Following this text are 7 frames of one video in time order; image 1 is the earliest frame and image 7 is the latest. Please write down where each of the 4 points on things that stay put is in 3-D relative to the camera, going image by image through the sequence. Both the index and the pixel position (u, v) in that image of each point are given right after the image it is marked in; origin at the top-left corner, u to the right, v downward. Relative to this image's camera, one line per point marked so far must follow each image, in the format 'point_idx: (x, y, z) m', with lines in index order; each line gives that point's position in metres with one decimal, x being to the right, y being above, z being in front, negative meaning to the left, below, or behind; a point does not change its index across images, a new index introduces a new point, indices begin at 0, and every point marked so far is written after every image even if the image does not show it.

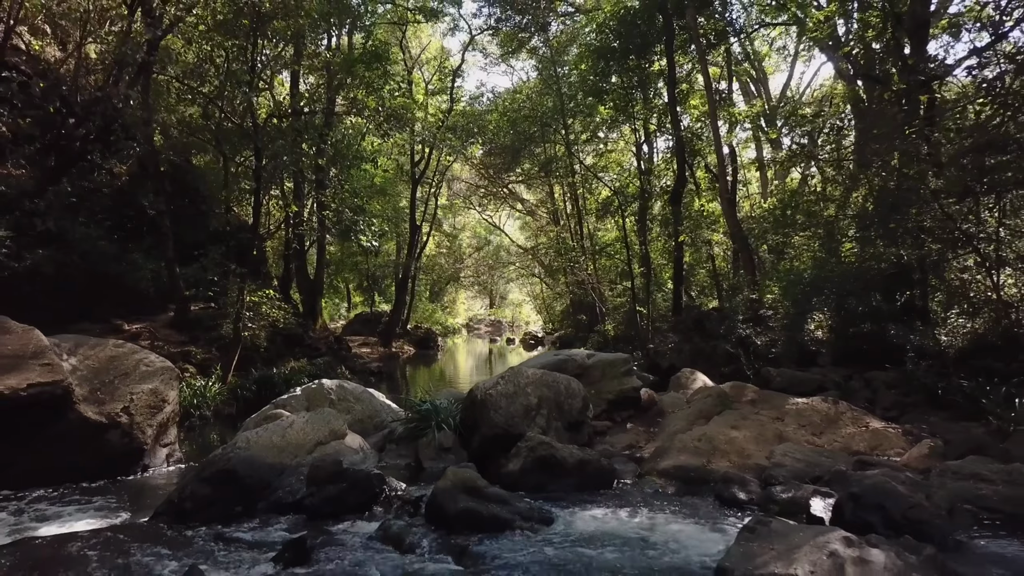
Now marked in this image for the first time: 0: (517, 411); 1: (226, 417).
0: (0.0, -1.2, +7.6) m
1: (-4.1, -1.8, +11.3) m
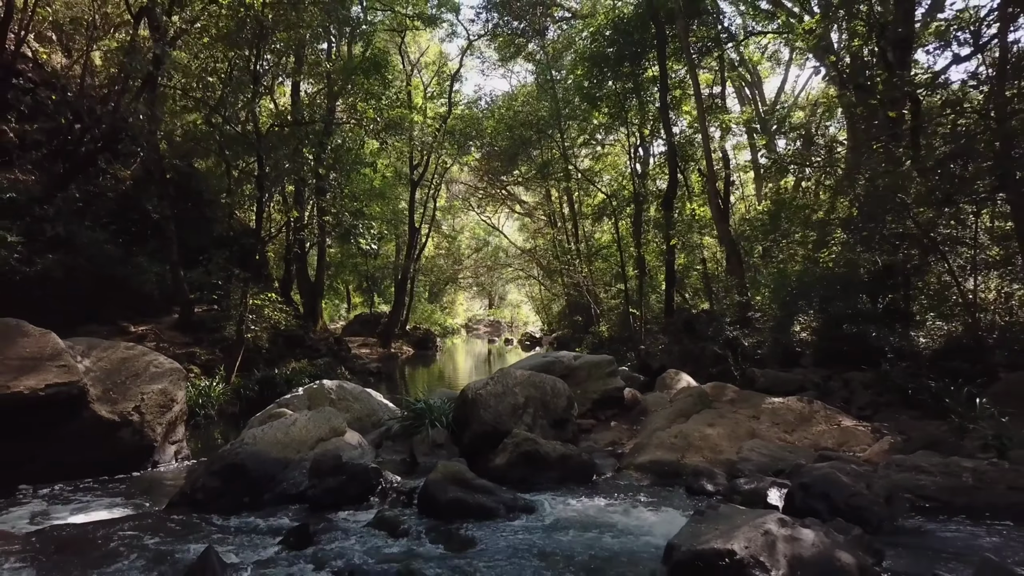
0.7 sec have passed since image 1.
0: (-0.1, -1.2, +8.0) m
1: (-4.2, -1.9, +11.7) m
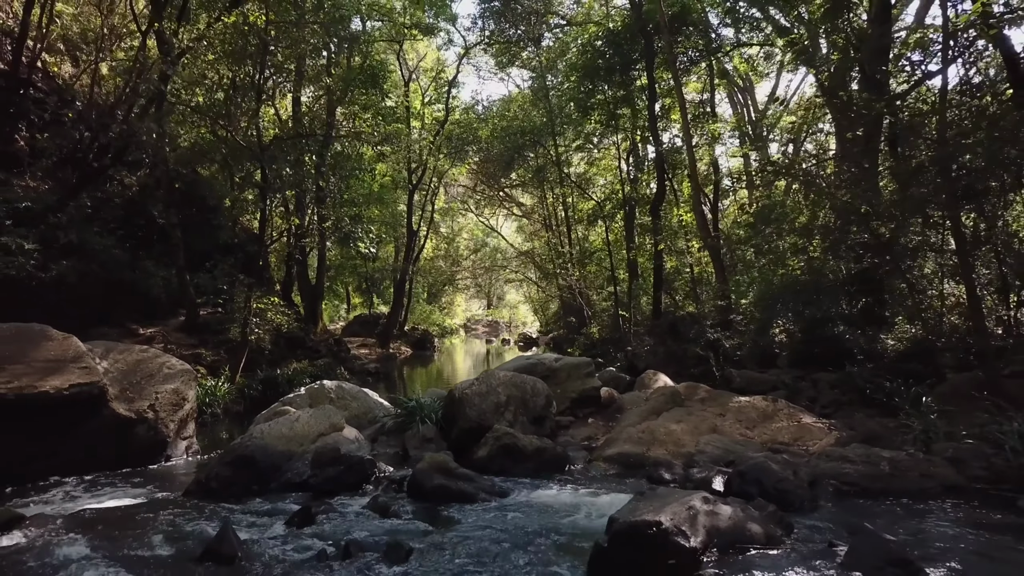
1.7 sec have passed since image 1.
0: (-0.3, -1.3, +8.7) m
1: (-4.3, -2.0, +12.4) m
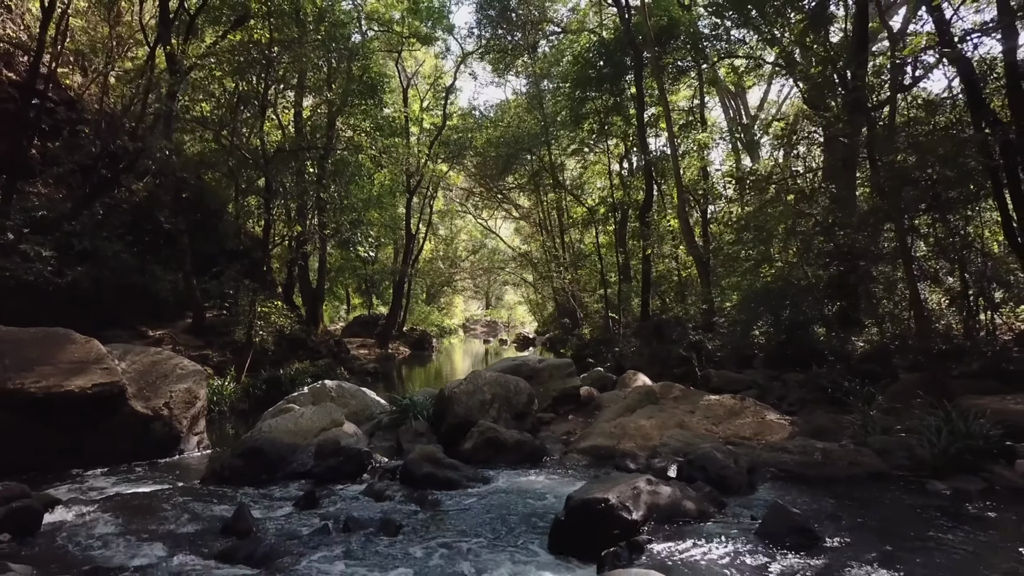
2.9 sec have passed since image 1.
0: (-0.4, -1.4, +9.4) m
1: (-4.5, -2.0, +13.1) m
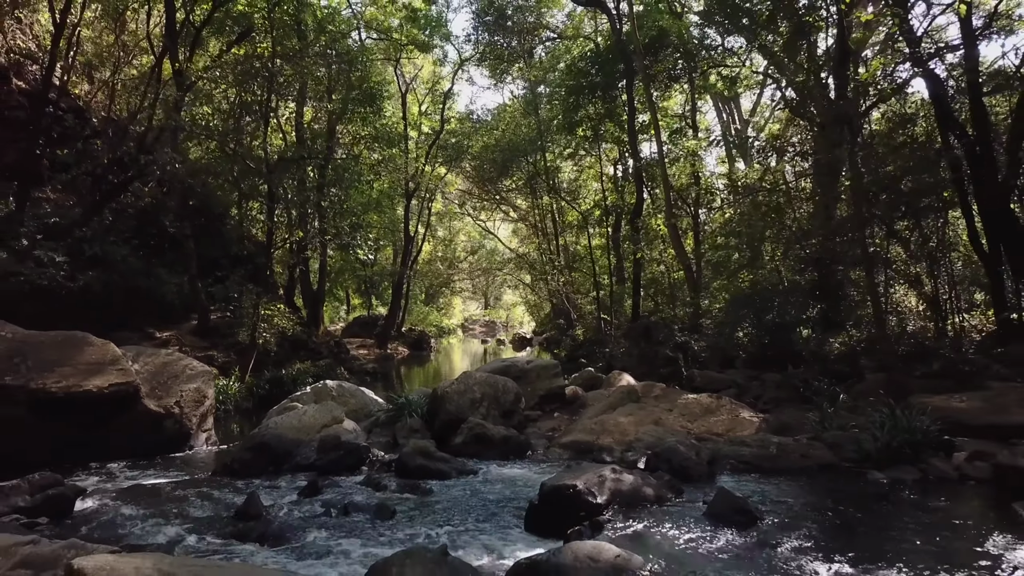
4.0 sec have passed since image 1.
0: (-0.6, -1.5, +10.0) m
1: (-4.6, -2.1, +13.7) m
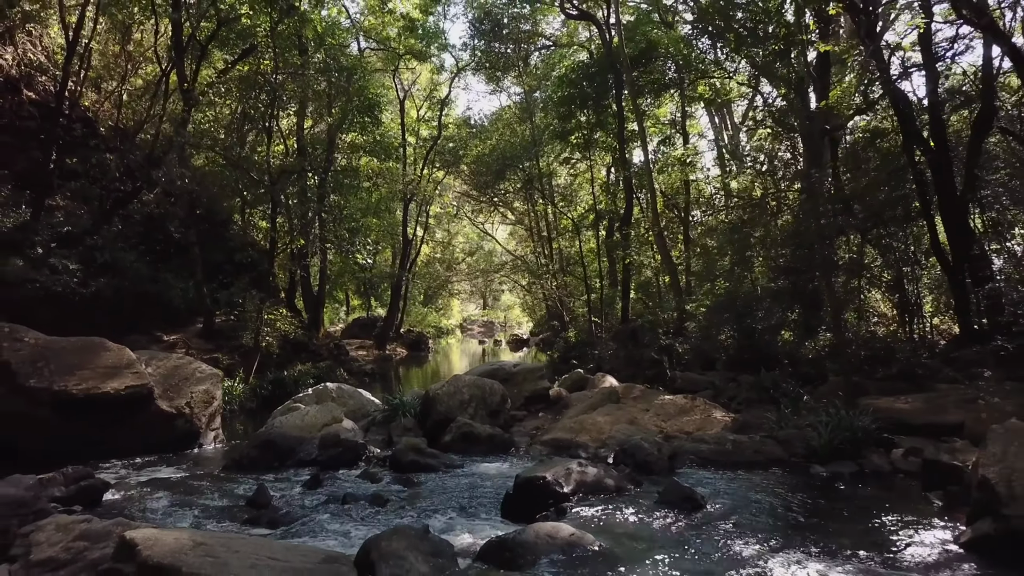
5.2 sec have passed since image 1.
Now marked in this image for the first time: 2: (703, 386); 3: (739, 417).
0: (-0.7, -1.6, +10.7) m
1: (-4.8, -2.2, +14.4) m
2: (+3.2, -1.6, +13.3) m
3: (+2.9, -1.6, +10.1) m
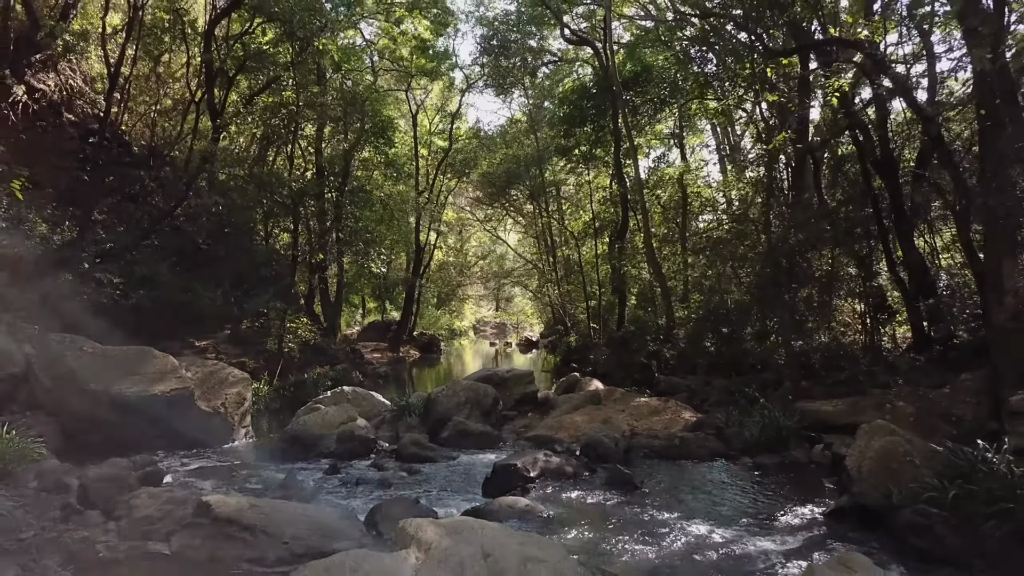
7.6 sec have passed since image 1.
0: (-0.8, -1.8, +12.2) m
1: (-4.8, -2.4, +16.0) m
2: (+3.1, -1.9, +14.7) m
3: (+2.8, -1.9, +11.5) m
